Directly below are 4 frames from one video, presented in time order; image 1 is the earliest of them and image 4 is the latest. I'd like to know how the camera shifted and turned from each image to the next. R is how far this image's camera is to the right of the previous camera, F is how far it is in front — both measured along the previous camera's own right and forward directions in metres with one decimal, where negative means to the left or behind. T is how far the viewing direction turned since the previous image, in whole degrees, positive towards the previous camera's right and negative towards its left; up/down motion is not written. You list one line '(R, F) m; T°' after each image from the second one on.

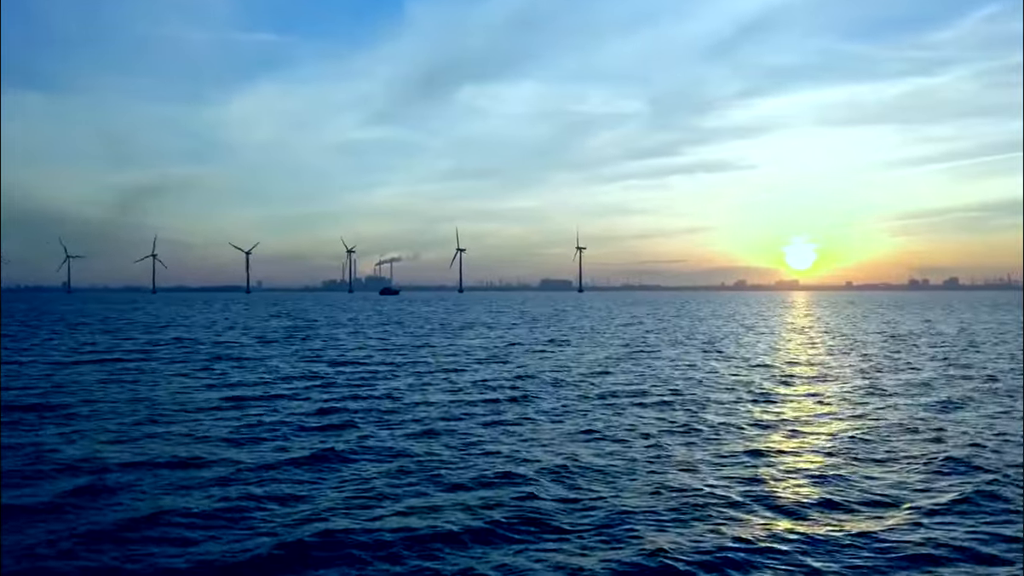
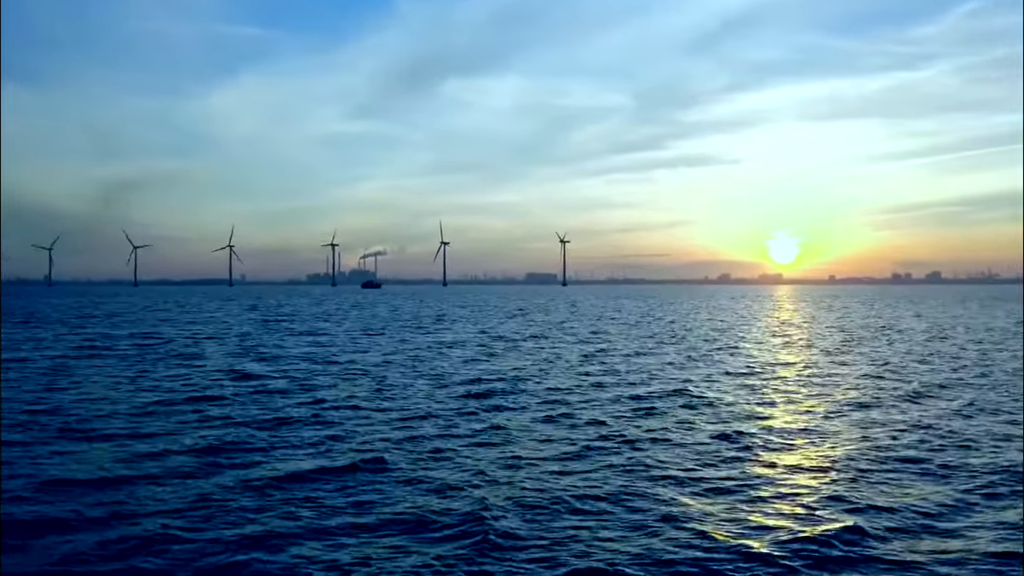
(+0.2, +0.8) m; +1°
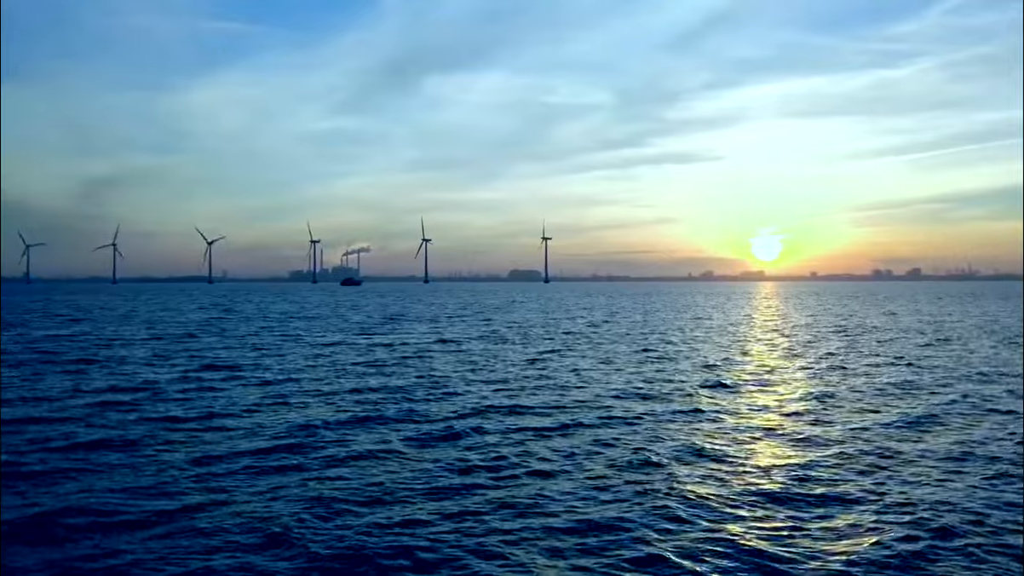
(+0.2, +1.2) m; +1°
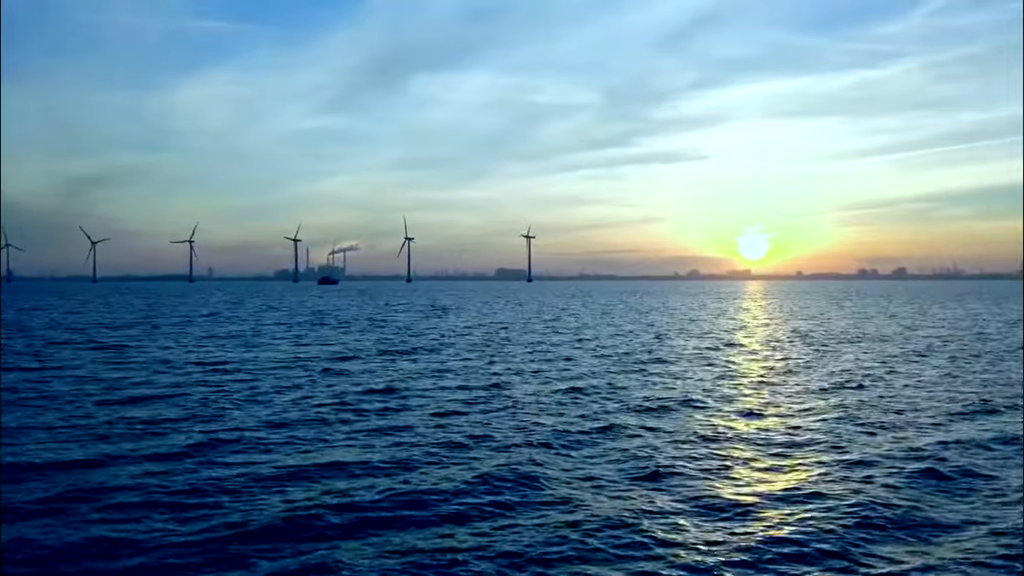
(+0.5, +2.0) m; +1°
